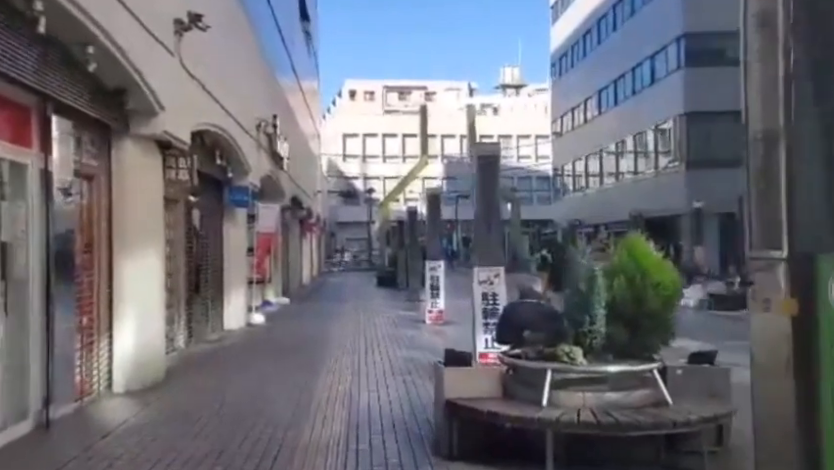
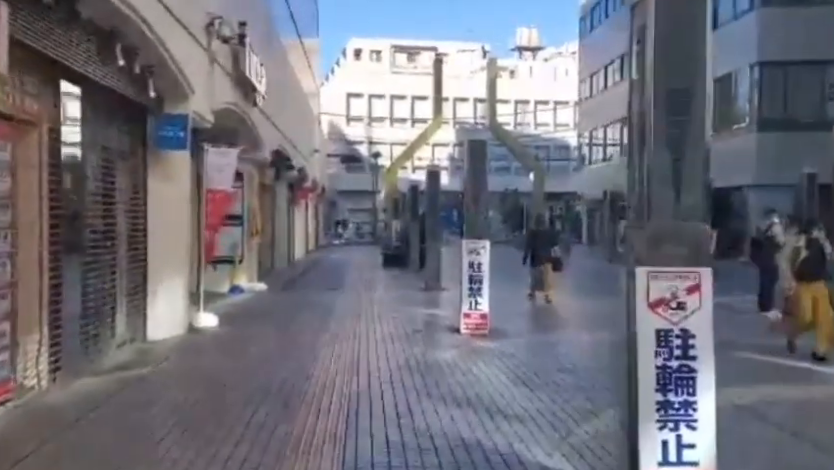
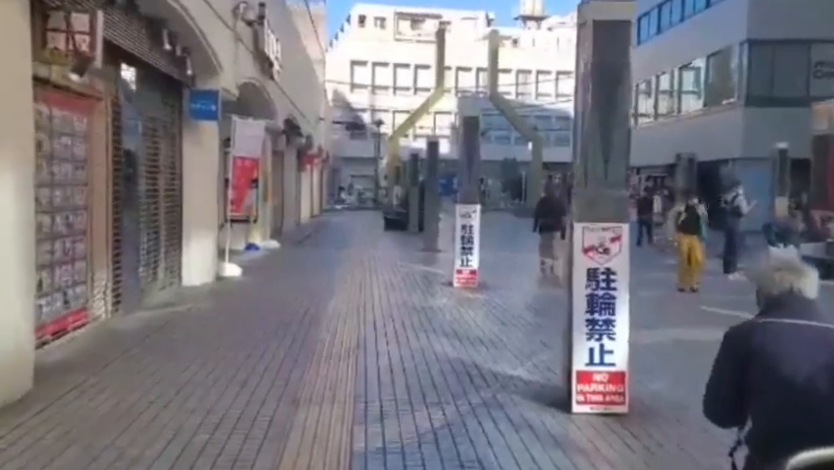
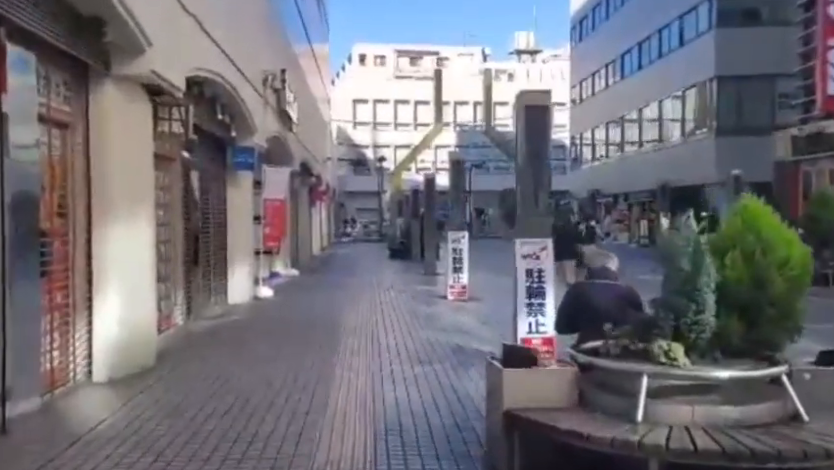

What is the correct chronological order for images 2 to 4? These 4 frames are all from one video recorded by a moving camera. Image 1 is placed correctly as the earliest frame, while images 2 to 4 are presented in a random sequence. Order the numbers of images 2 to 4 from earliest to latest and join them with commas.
4, 3, 2
